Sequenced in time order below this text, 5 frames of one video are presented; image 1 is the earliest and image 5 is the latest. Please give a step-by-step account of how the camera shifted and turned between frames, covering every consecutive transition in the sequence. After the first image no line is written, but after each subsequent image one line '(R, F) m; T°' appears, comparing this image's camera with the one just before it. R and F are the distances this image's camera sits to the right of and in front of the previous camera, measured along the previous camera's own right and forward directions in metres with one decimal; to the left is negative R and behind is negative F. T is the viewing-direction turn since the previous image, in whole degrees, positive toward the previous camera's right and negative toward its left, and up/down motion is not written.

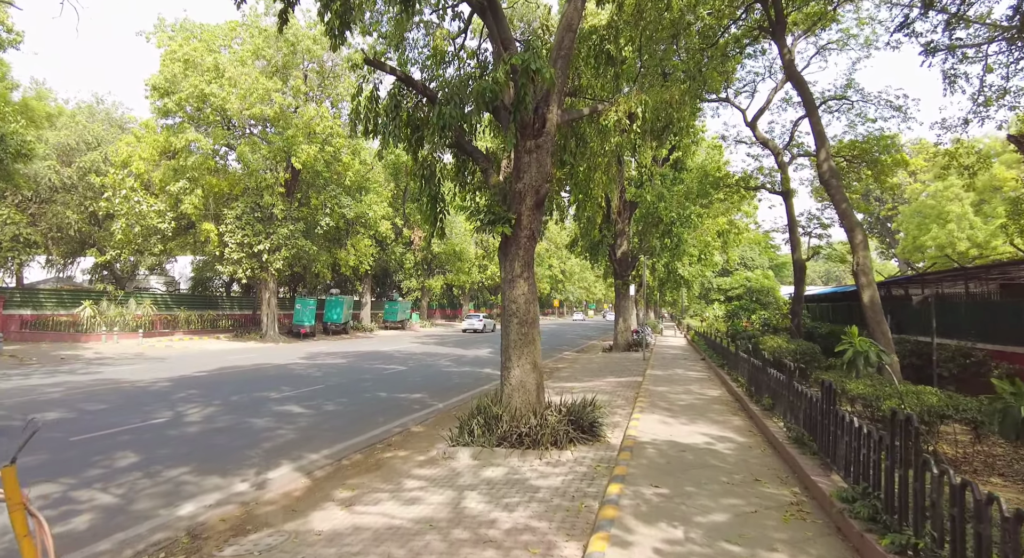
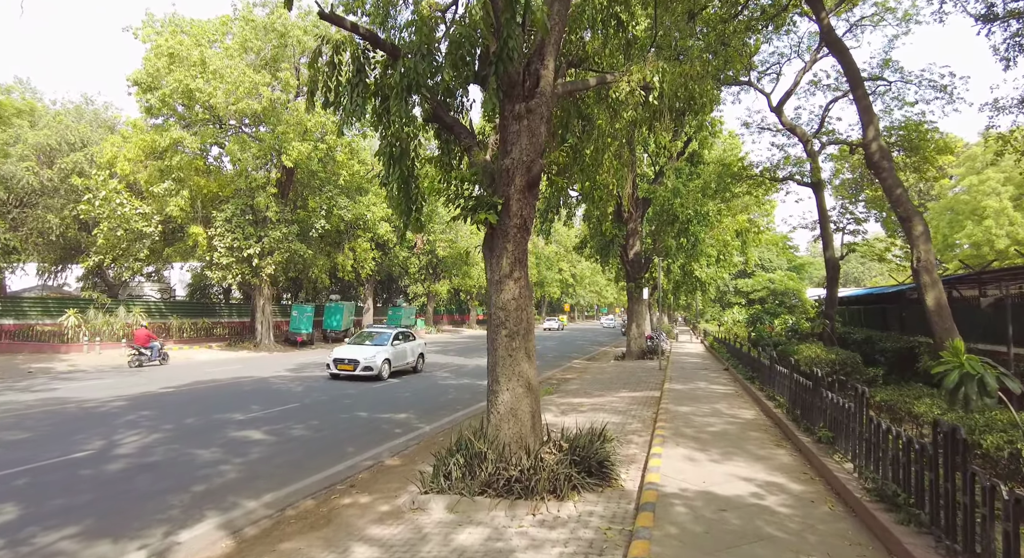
(+0.2, +1.4) m; -1°
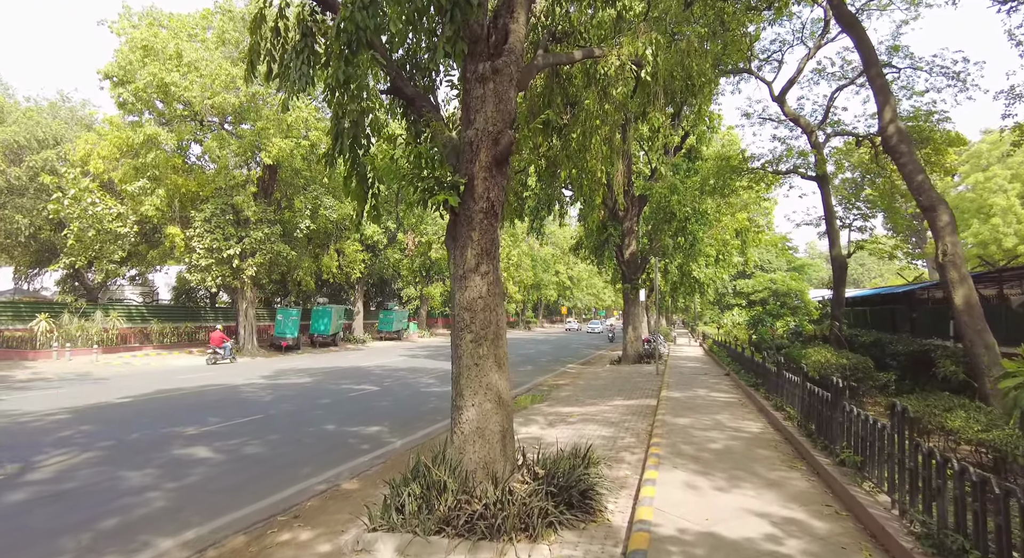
(+0.3, +0.8) m; 0°
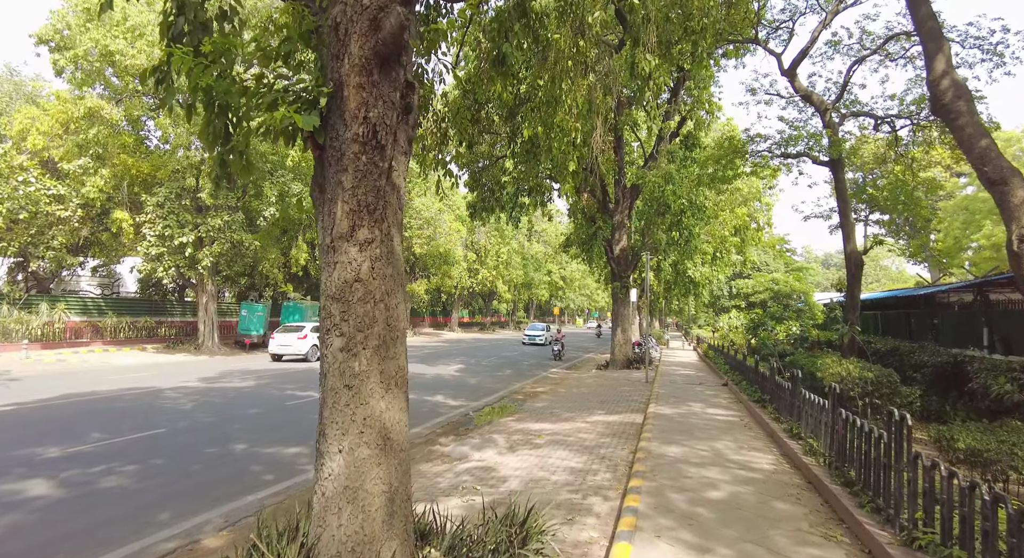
(+0.6, +1.7) m; +1°
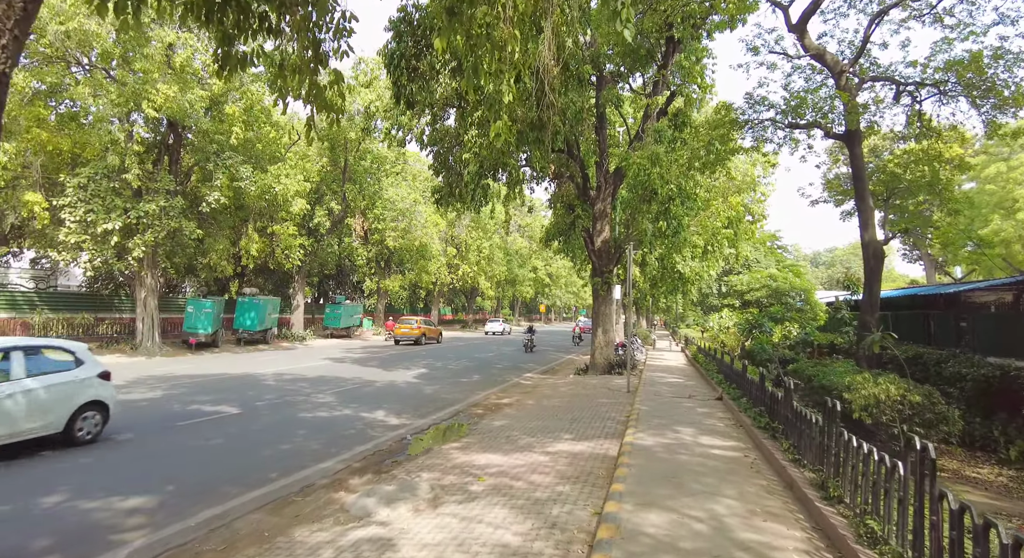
(+0.6, +2.0) m; +1°
